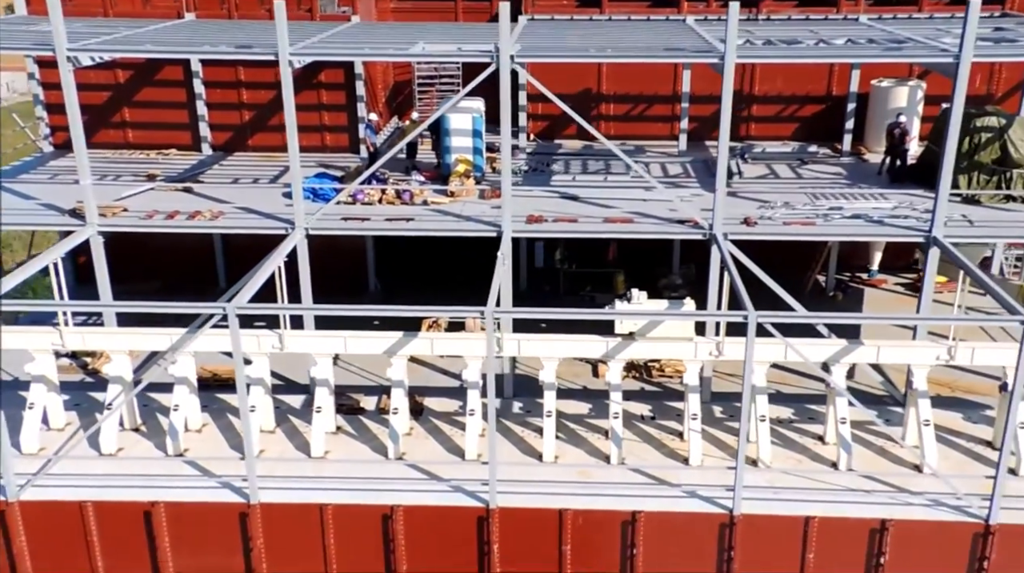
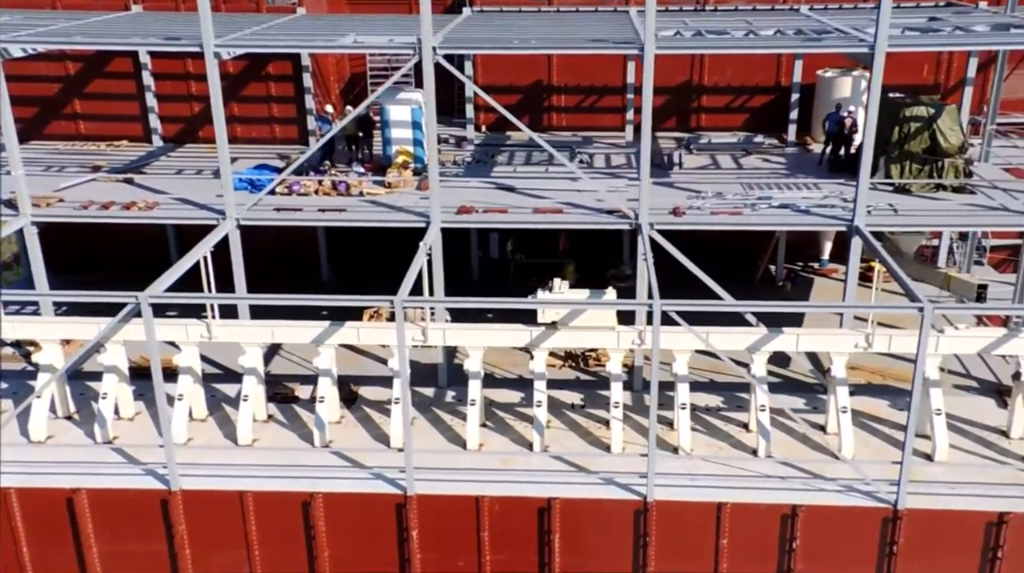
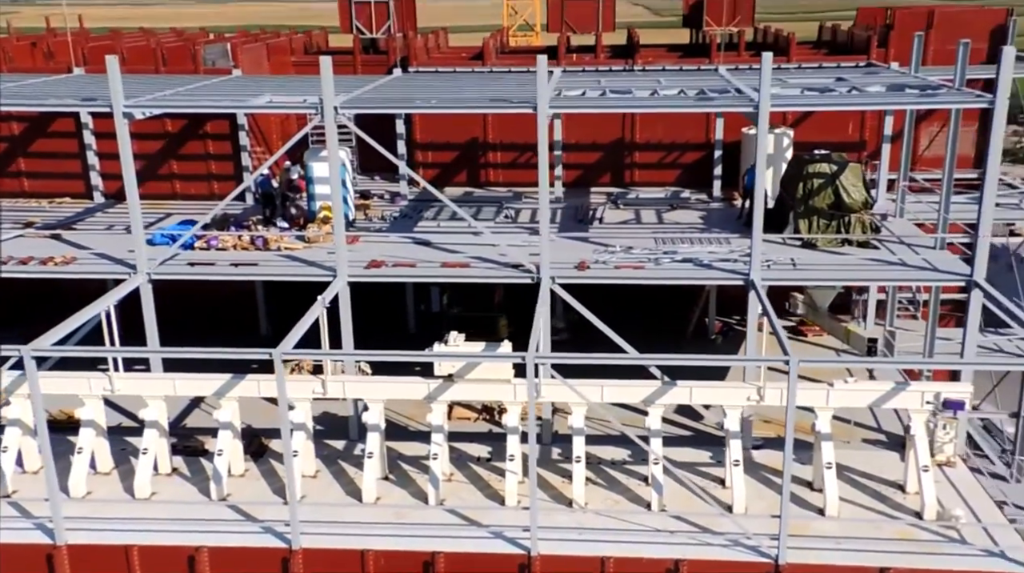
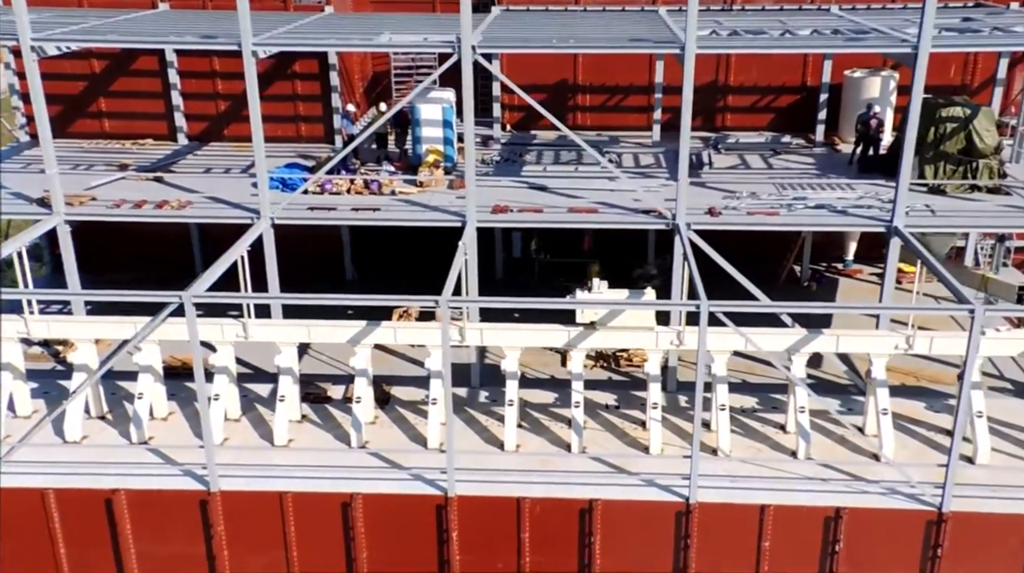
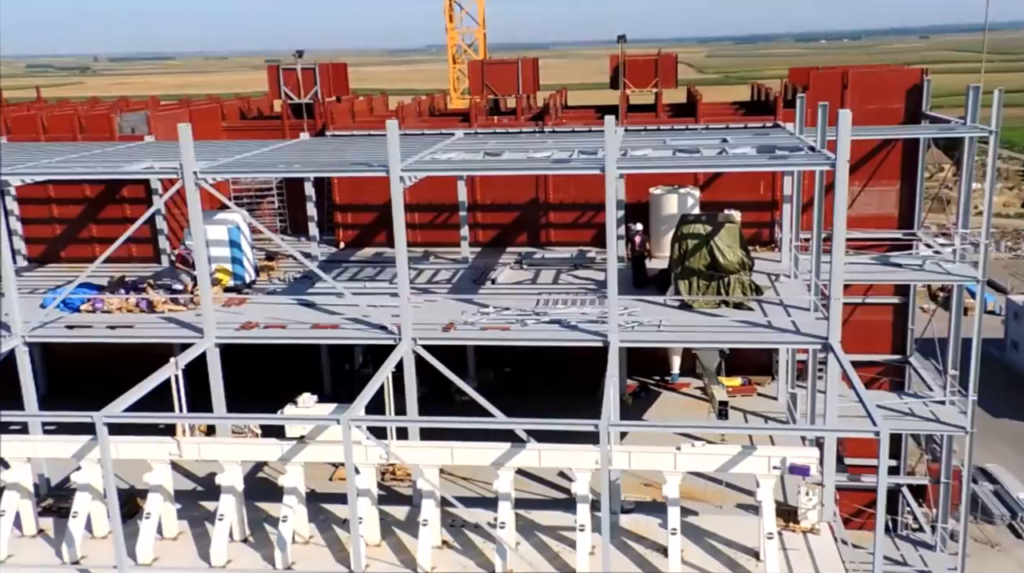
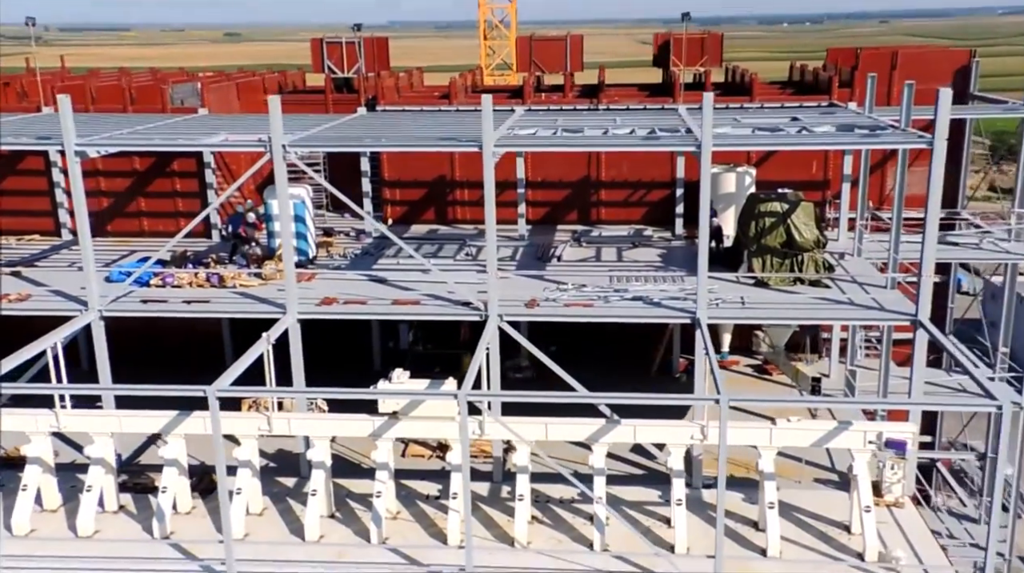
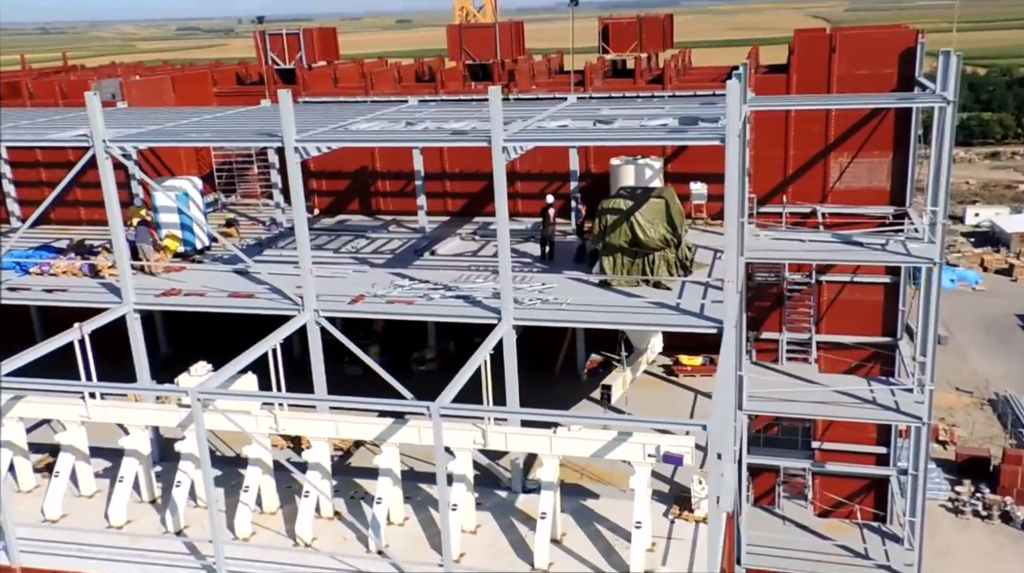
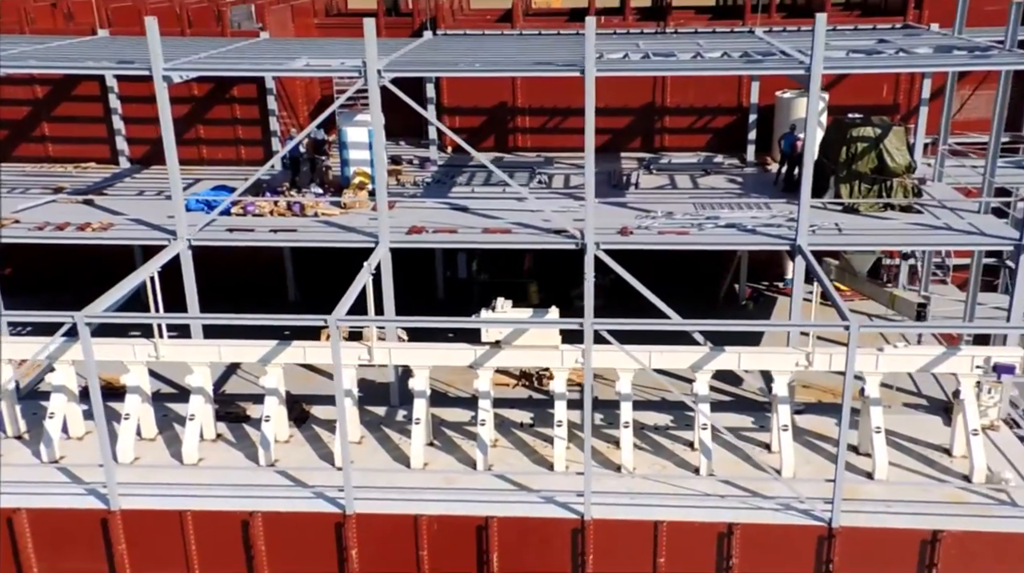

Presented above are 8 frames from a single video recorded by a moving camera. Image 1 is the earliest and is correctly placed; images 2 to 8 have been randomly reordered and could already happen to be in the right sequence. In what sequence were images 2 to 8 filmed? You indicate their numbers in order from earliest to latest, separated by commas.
4, 2, 8, 3, 6, 5, 7
